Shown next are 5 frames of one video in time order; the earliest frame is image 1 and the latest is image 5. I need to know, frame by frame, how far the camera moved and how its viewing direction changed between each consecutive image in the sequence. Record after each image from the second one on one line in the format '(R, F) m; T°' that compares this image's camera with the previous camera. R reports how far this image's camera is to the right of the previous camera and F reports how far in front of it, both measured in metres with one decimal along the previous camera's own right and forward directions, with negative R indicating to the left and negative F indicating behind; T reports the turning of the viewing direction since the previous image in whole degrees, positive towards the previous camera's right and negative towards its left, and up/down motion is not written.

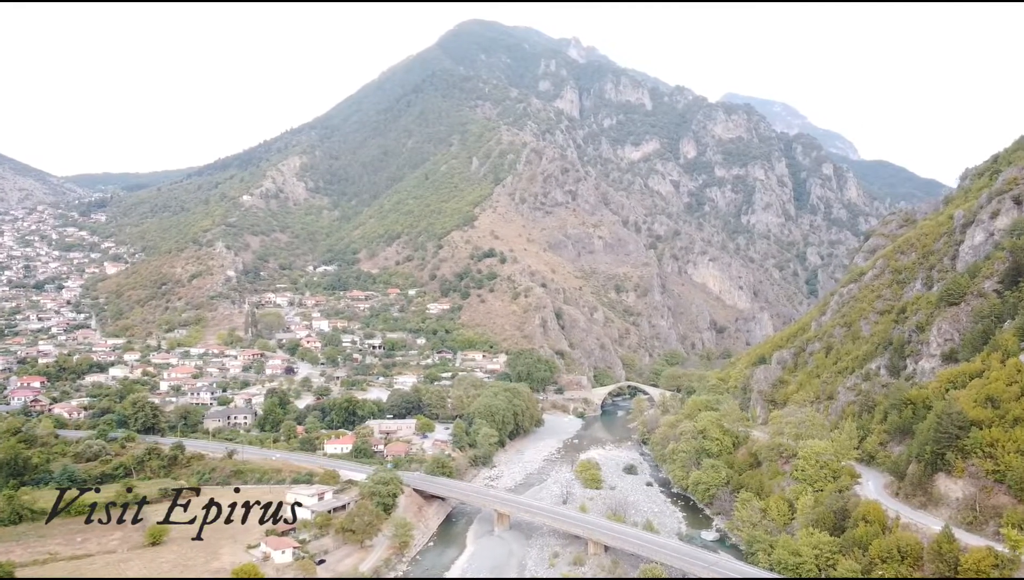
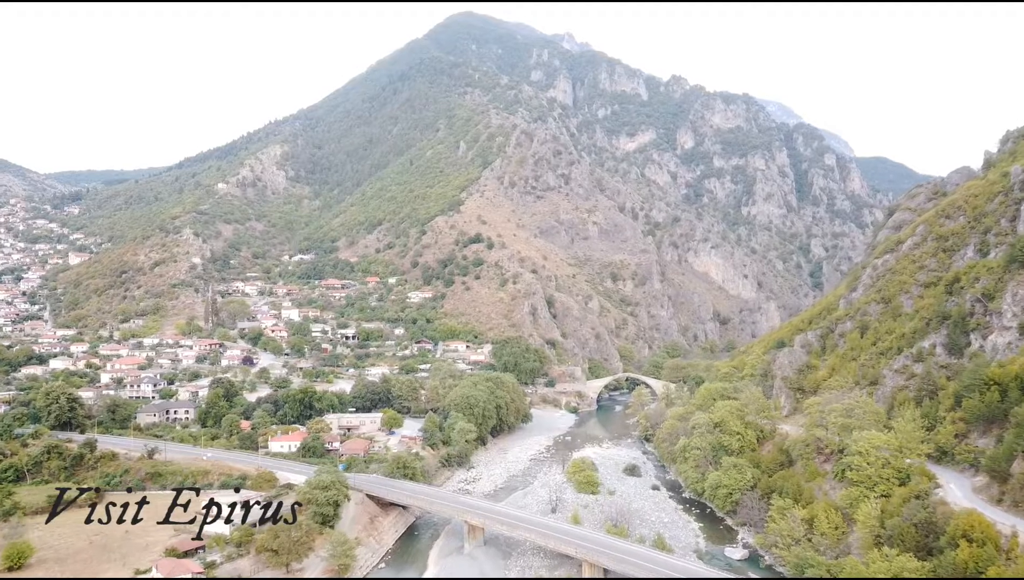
(+0.8, +8.8) m; 0°
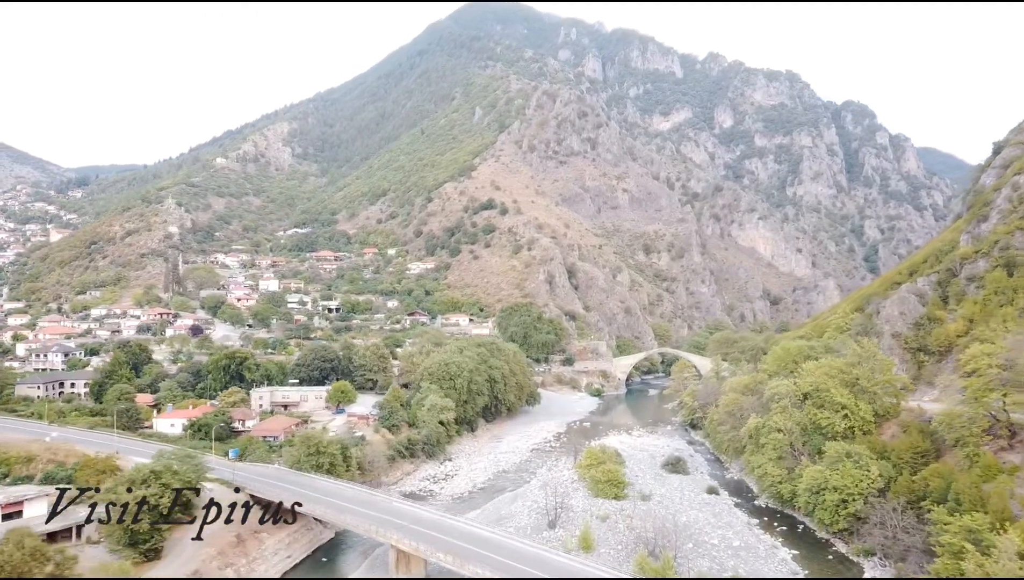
(+1.7, +14.7) m; -2°
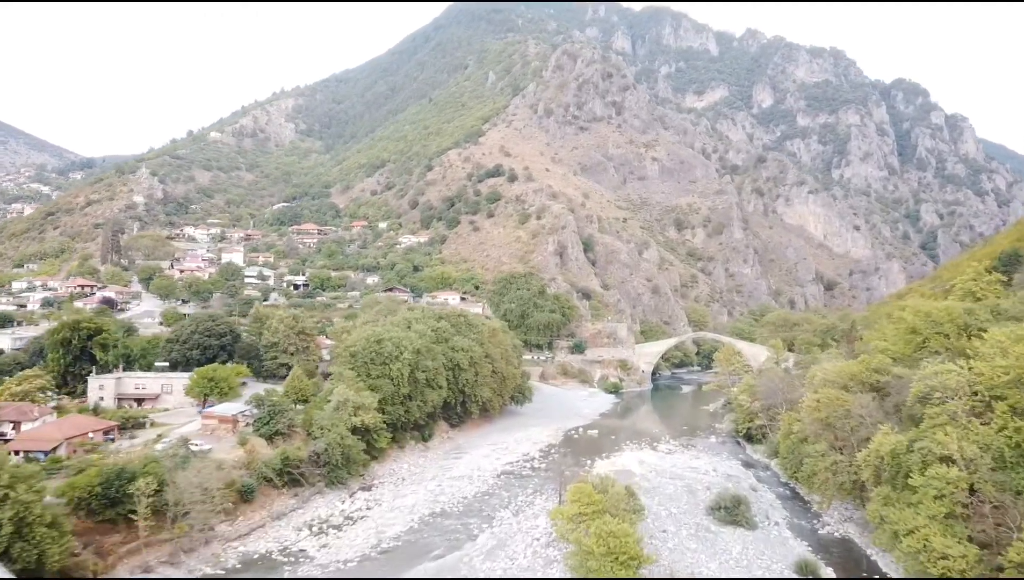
(+2.0, +13.5) m; -2°
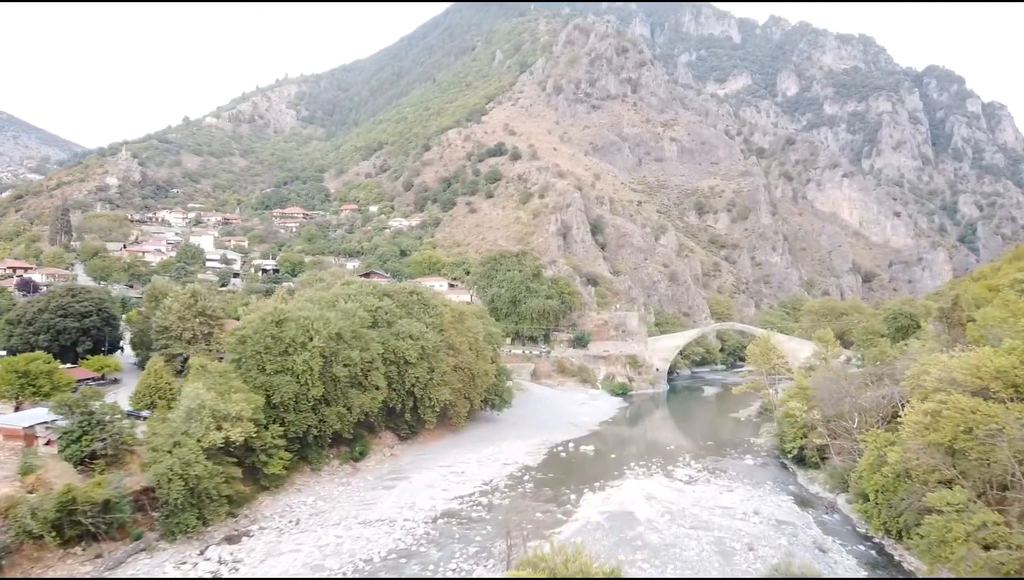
(+1.5, +7.8) m; -1°
